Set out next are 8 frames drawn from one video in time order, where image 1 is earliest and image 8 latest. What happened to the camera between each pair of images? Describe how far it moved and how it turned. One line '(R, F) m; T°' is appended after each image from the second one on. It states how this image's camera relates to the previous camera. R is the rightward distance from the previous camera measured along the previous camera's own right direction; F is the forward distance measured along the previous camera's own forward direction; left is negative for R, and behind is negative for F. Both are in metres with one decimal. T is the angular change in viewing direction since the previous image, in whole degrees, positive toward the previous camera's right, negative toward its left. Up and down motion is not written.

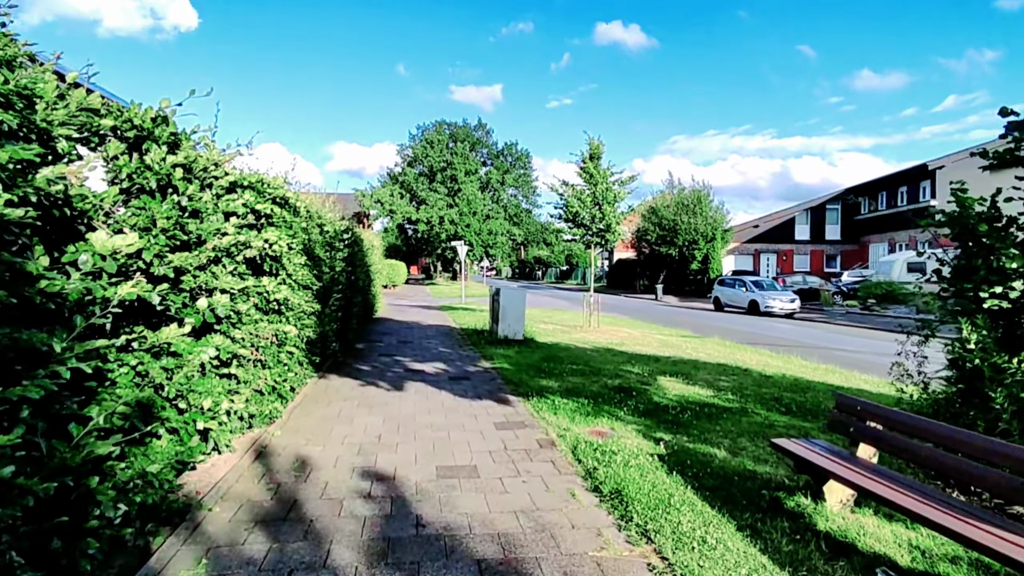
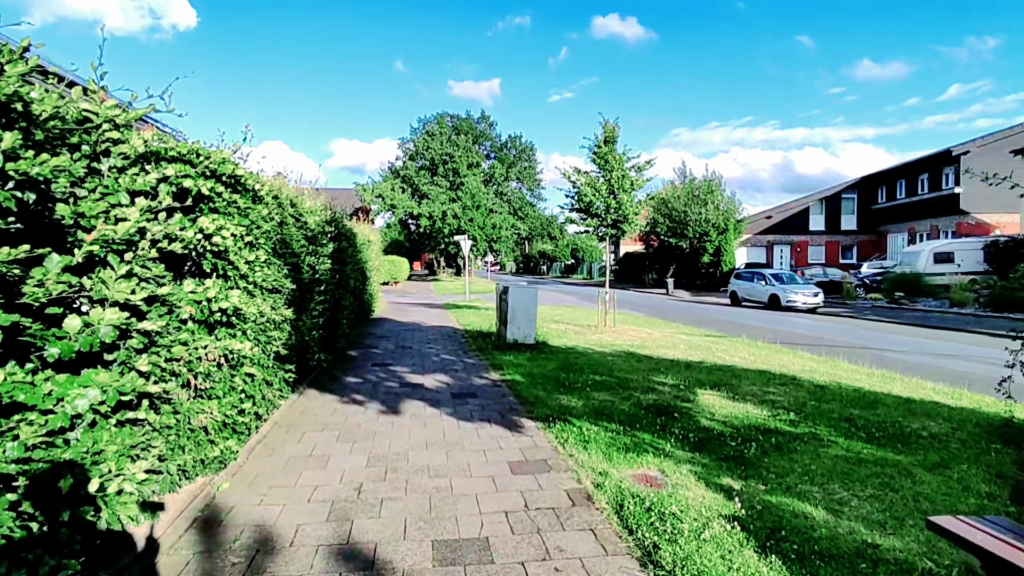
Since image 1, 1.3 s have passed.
(-0.1, +1.3) m; 0°
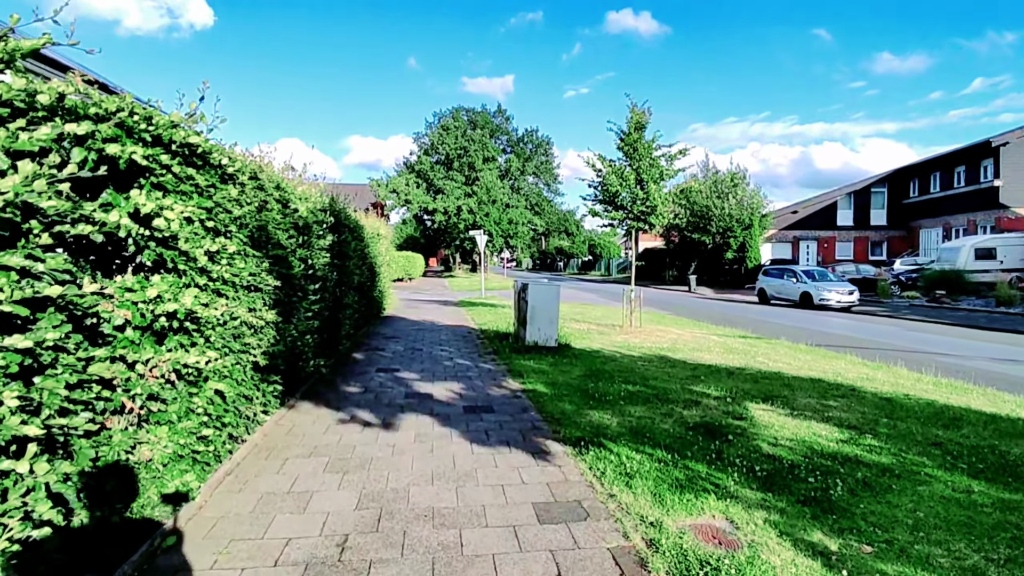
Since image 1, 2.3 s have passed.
(-0.1, +1.0) m; -1°
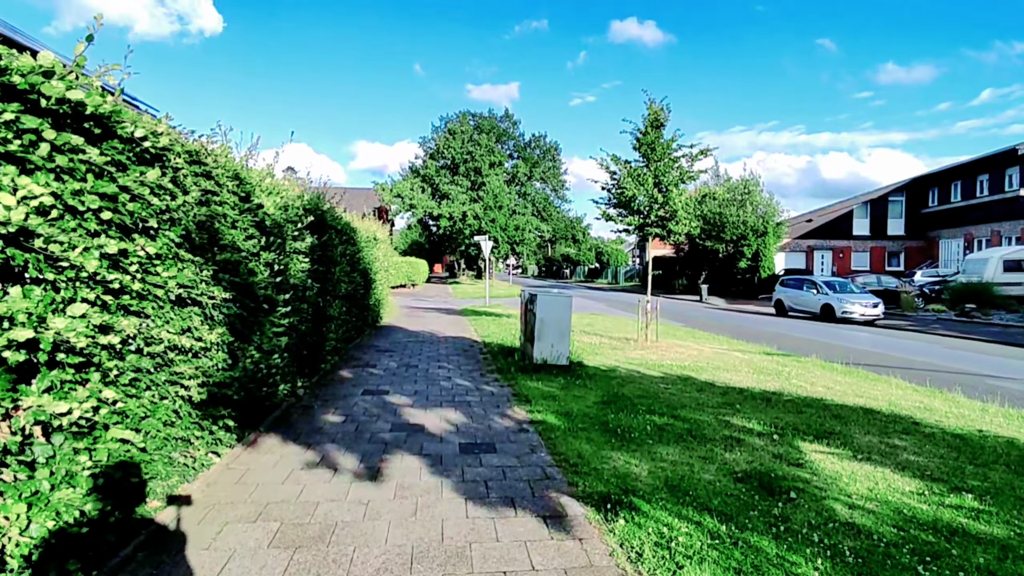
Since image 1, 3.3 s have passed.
(0.0, +1.1) m; 0°
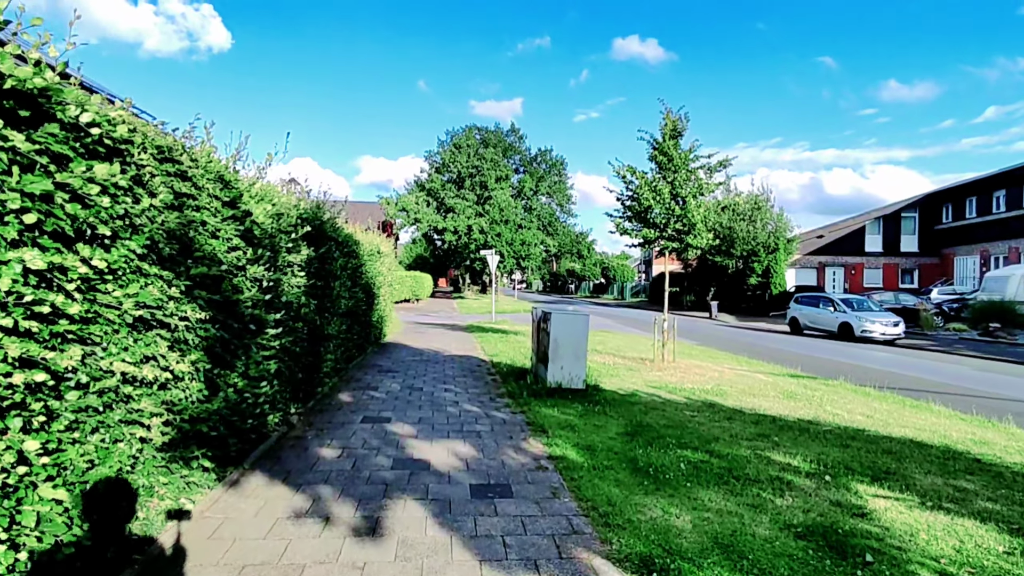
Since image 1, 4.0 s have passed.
(-0.1, +0.6) m; 0°
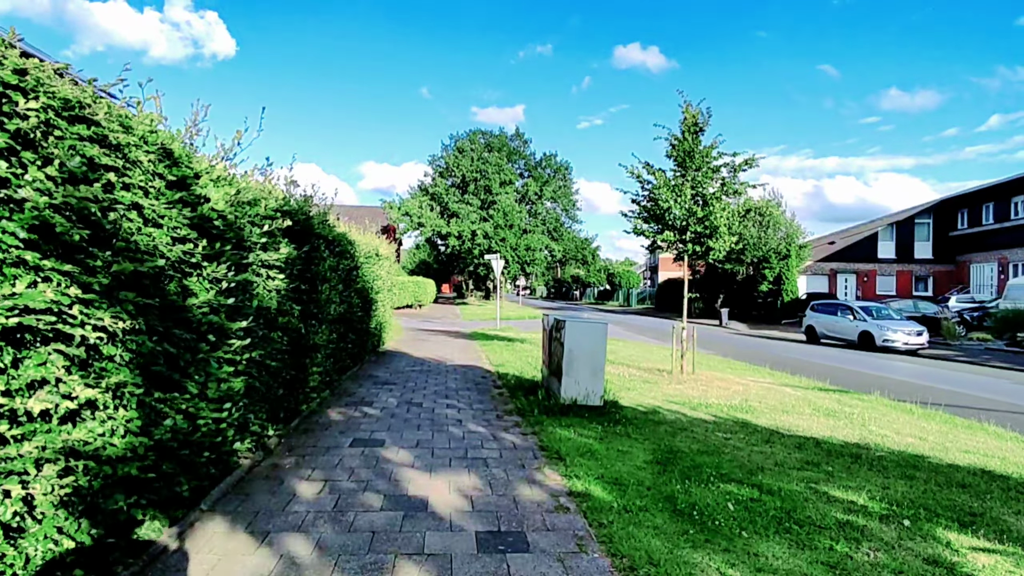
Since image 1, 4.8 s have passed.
(-0.1, +0.8) m; 0°
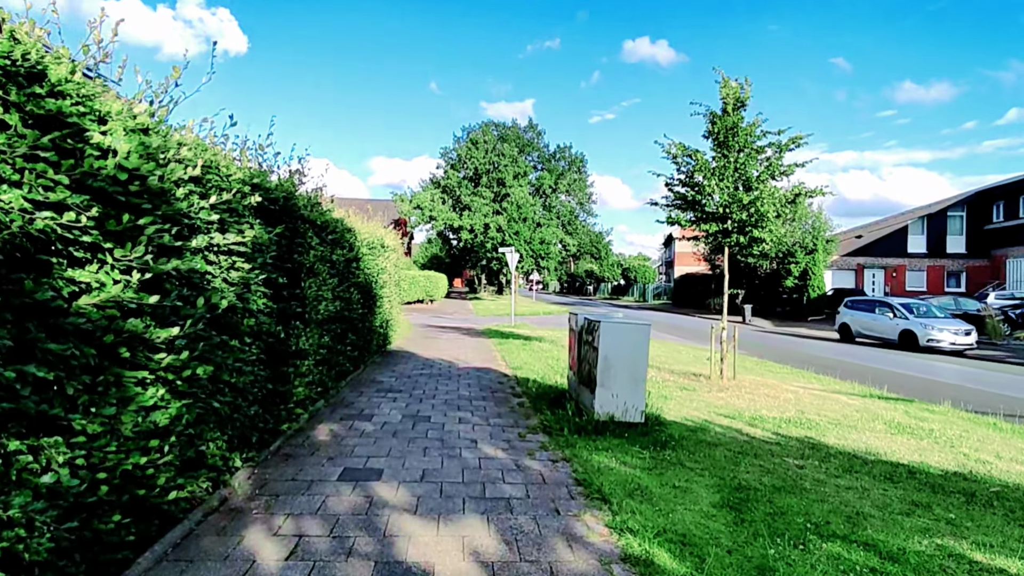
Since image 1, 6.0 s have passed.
(-0.1, +1.2) m; -1°
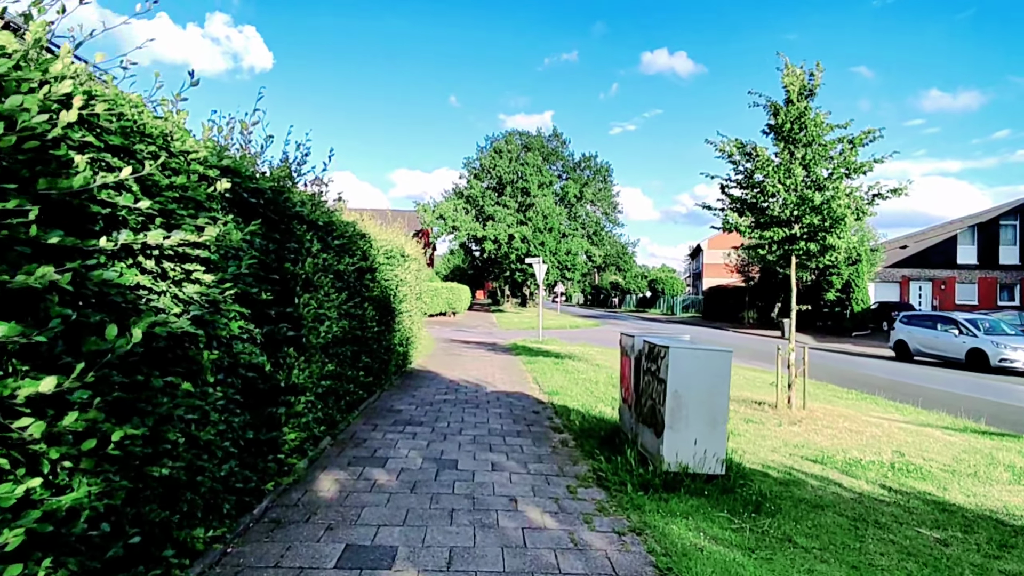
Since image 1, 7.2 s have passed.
(-0.2, +1.2) m; -2°
